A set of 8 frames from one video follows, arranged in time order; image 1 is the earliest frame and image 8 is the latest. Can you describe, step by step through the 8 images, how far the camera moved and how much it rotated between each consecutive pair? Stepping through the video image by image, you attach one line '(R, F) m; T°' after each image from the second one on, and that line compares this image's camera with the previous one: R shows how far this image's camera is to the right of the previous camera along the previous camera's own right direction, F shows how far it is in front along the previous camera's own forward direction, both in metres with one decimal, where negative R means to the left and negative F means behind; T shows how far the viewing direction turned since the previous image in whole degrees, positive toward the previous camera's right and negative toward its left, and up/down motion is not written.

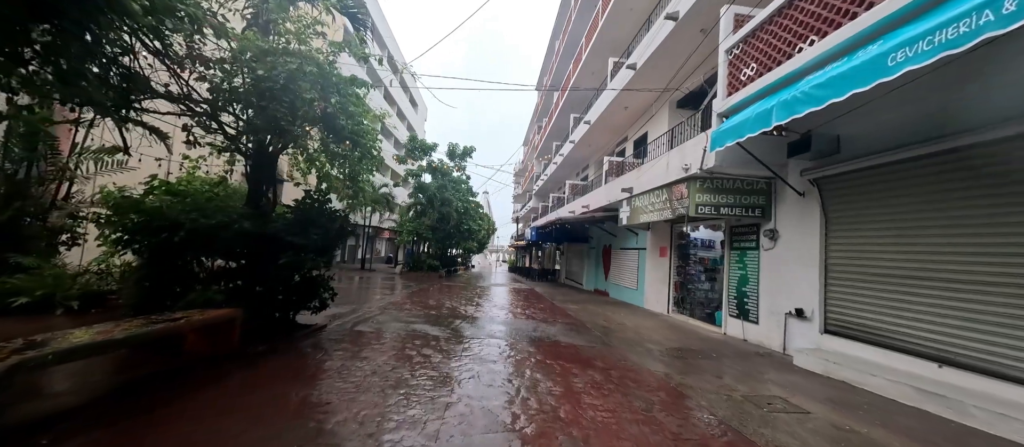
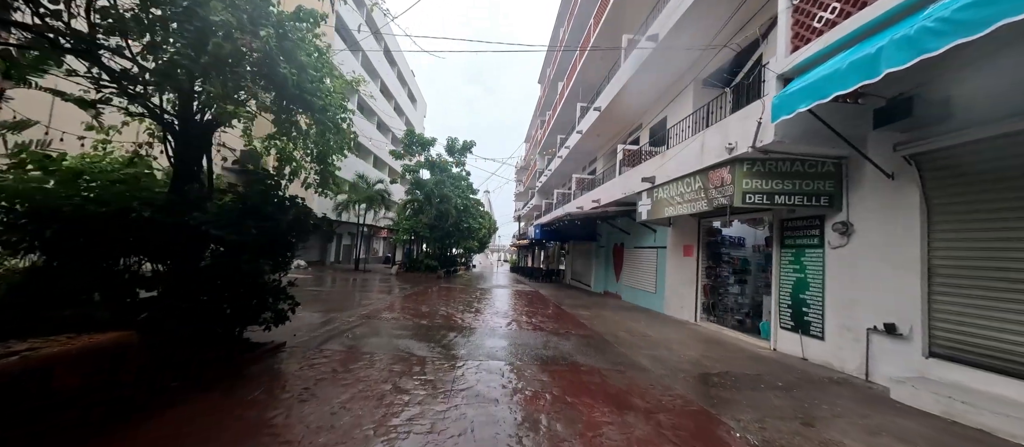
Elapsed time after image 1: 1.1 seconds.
(-0.1, +1.2) m; 0°
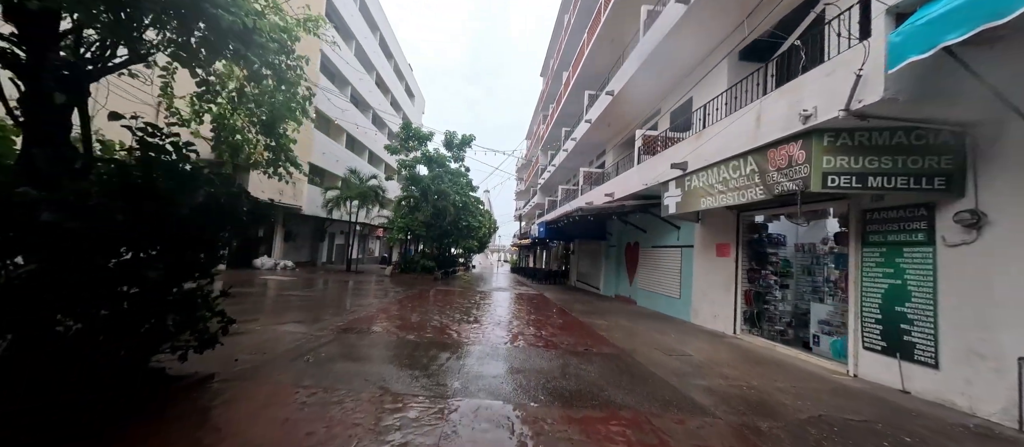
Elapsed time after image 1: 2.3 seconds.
(-0.1, +1.3) m; 0°
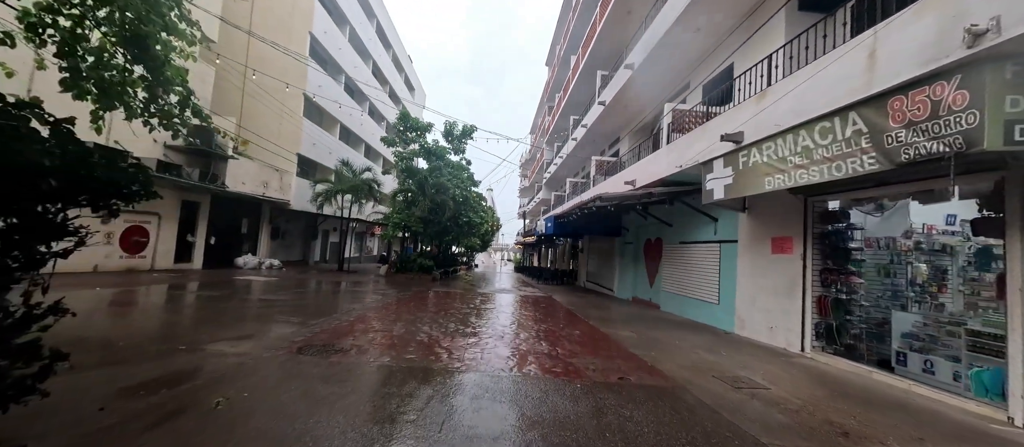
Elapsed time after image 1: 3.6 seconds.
(-0.1, +1.5) m; -1°
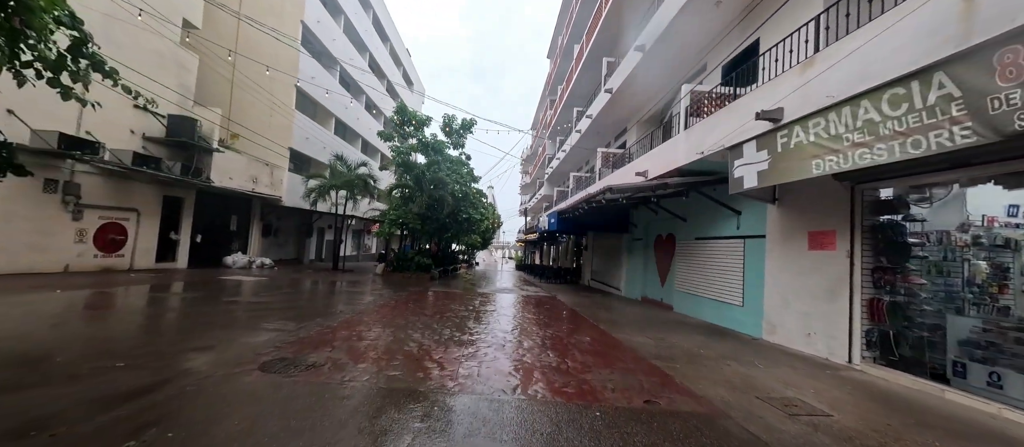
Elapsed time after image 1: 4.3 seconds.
(0.0, +0.7) m; 0°
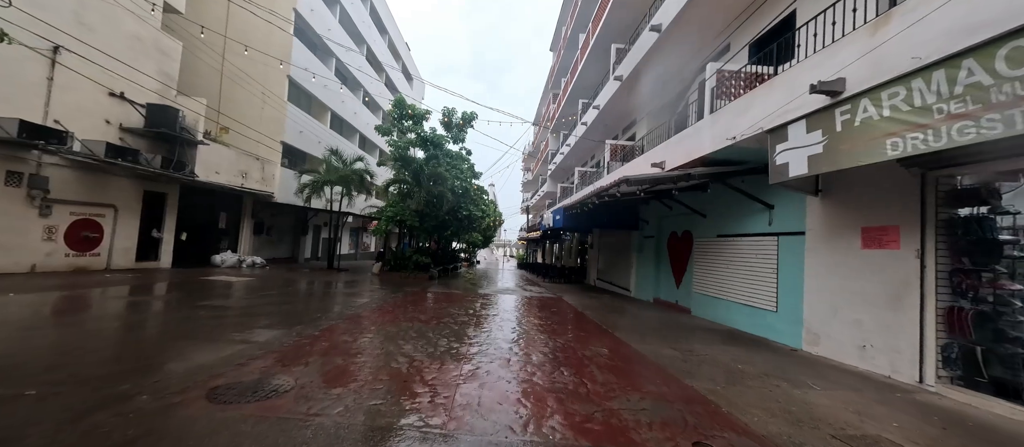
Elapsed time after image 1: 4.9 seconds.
(-0.1, +0.7) m; 0°
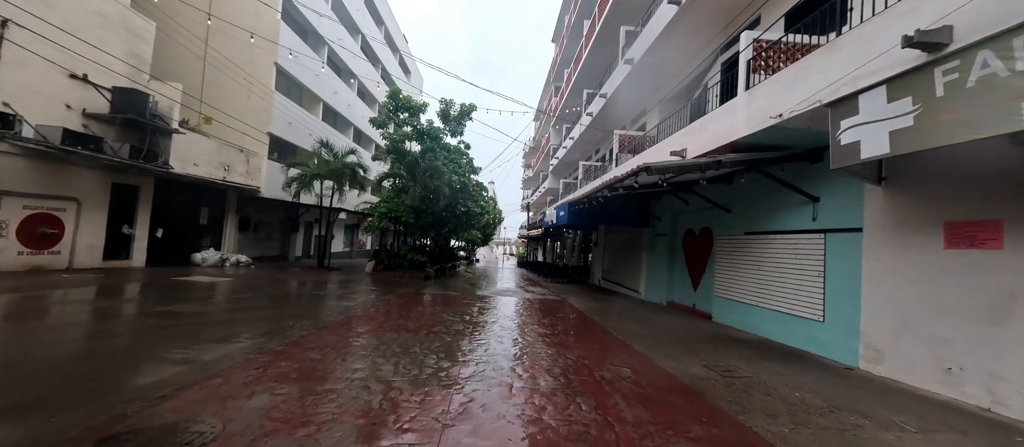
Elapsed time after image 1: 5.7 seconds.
(0.0, +0.9) m; 0°
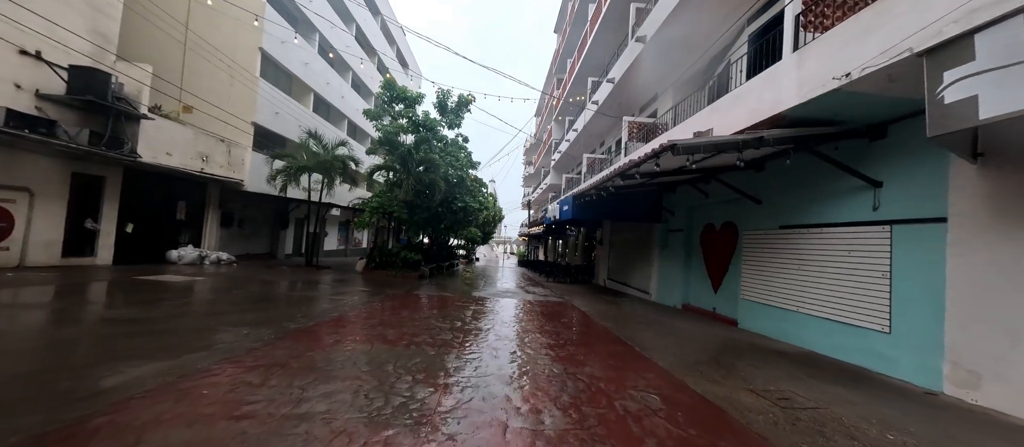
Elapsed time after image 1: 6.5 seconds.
(0.0, +0.9) m; 0°
